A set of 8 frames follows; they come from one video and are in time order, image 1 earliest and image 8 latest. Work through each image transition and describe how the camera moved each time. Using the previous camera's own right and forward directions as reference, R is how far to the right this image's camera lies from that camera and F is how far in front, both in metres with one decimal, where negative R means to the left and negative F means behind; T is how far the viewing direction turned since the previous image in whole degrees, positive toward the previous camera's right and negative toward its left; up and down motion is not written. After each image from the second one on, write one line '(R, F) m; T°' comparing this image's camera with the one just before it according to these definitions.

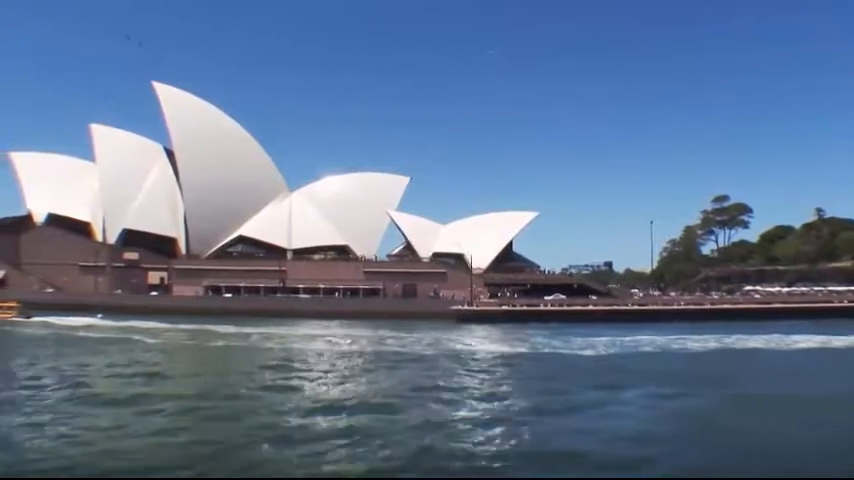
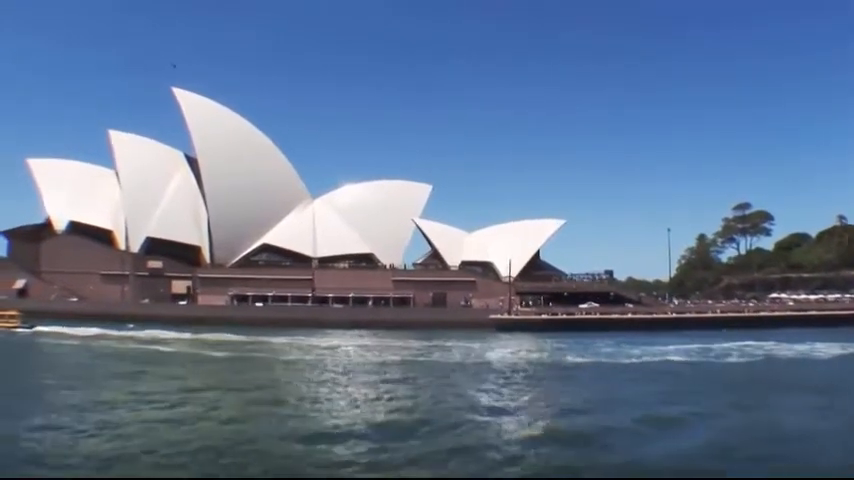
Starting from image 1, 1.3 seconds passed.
(-1.5, +0.3) m; +1°
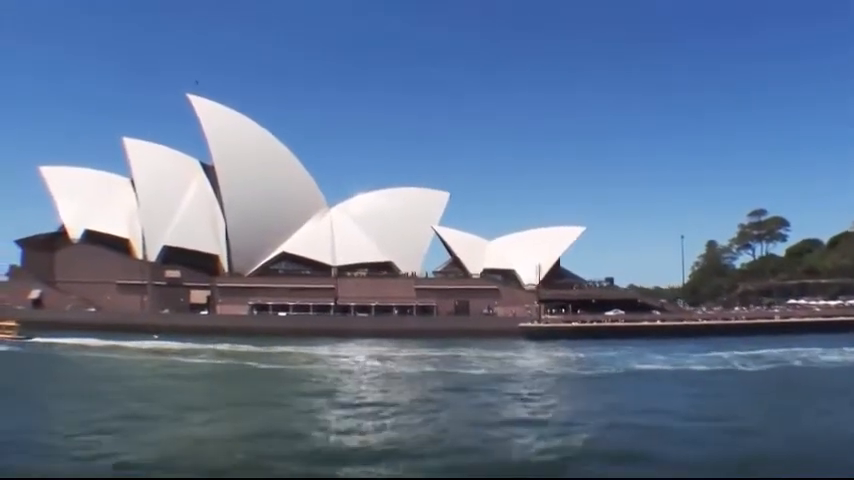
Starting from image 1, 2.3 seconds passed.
(-1.2, +0.3) m; +1°
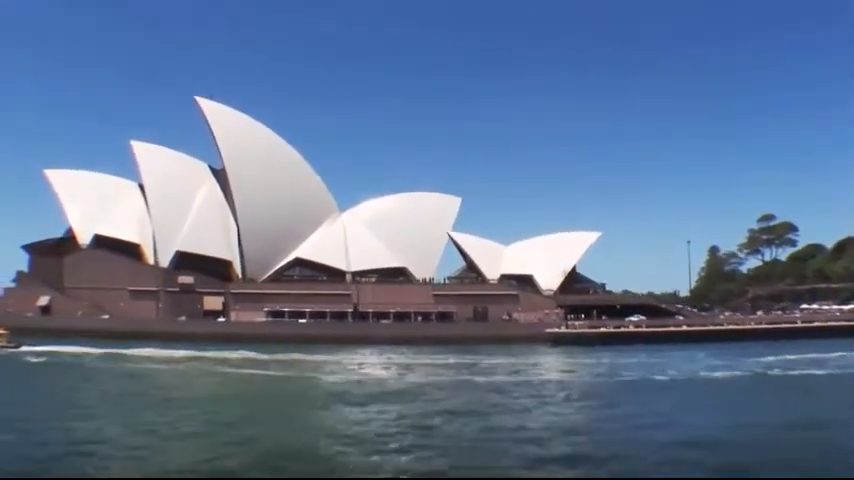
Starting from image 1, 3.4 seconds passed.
(-1.3, +0.4) m; +2°
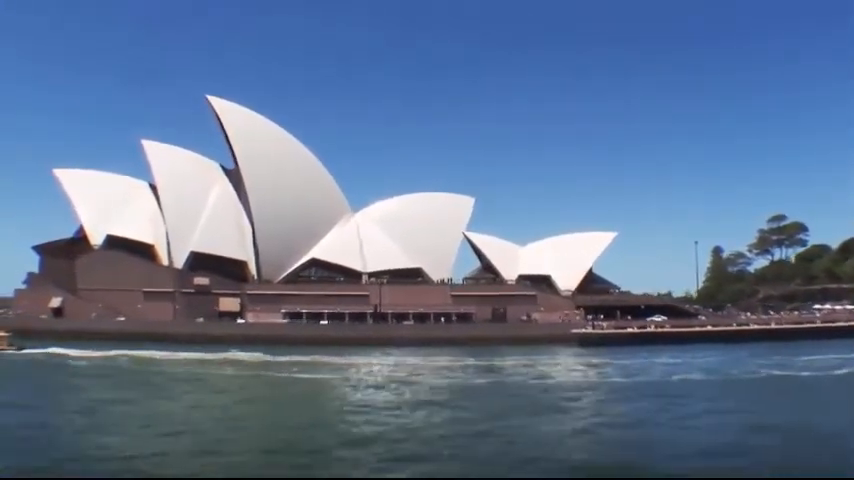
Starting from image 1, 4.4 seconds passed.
(-1.1, +0.3) m; +1°
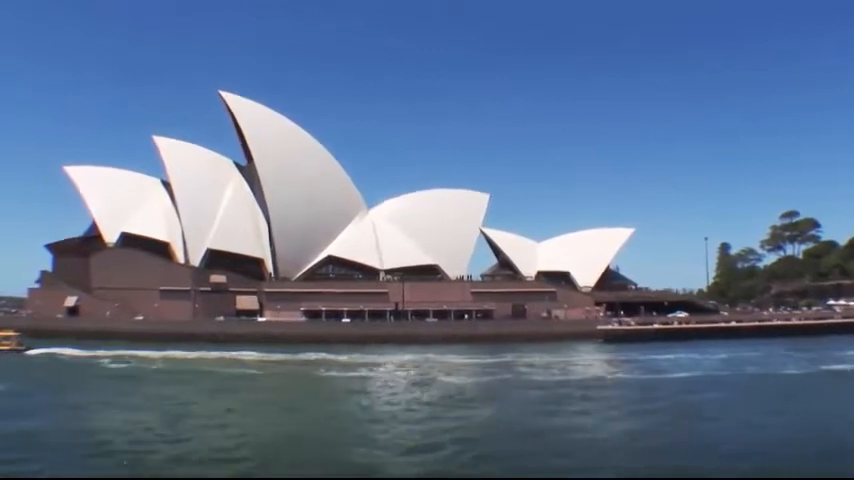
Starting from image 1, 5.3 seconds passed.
(-1.0, +0.3) m; +1°
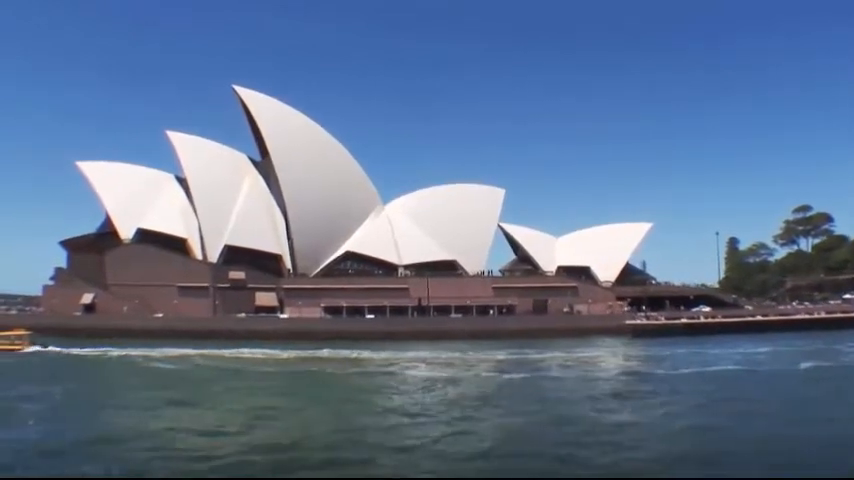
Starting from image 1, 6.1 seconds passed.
(-1.0, +0.3) m; +1°
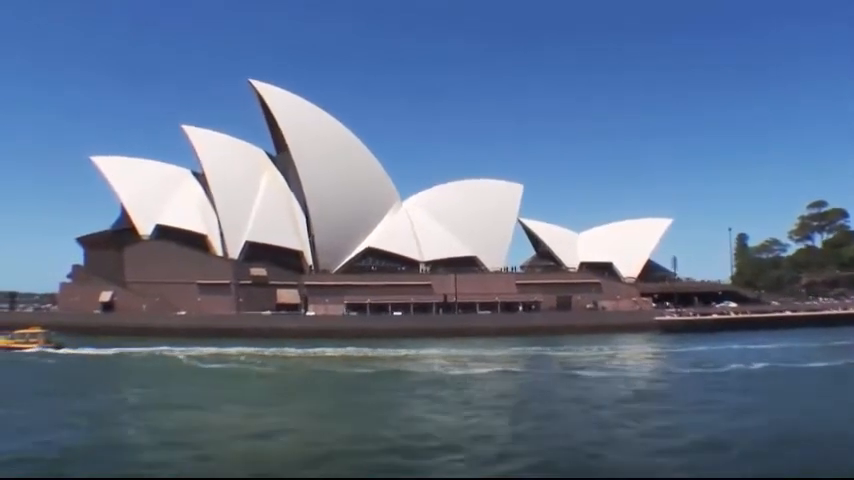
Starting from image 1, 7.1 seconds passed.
(-1.1, +0.3) m; +1°
